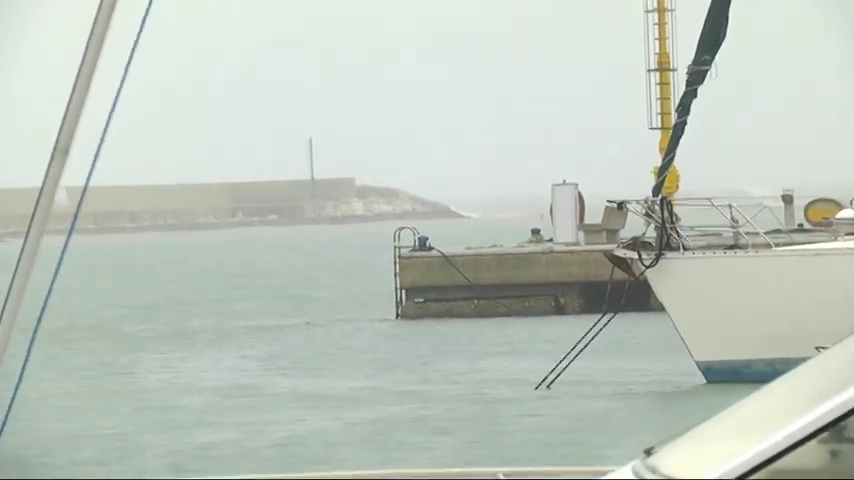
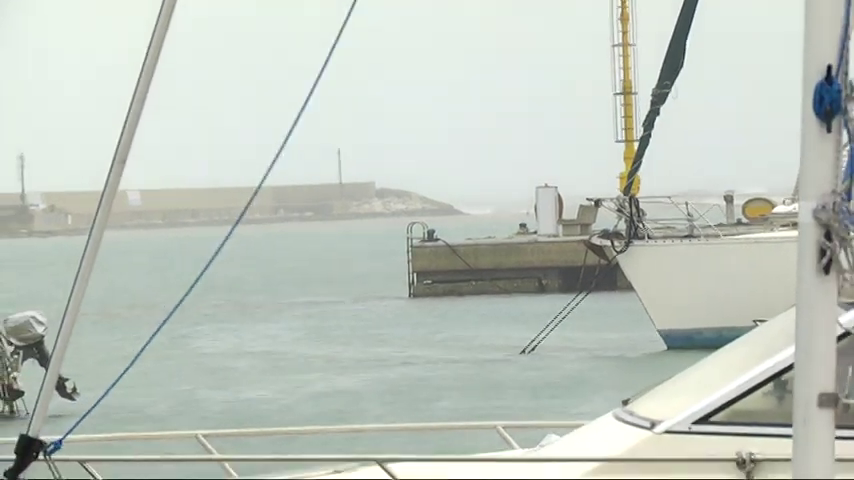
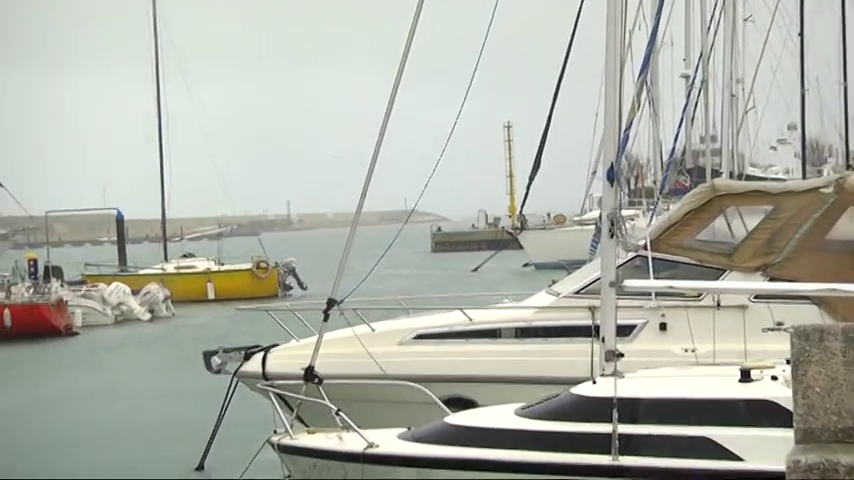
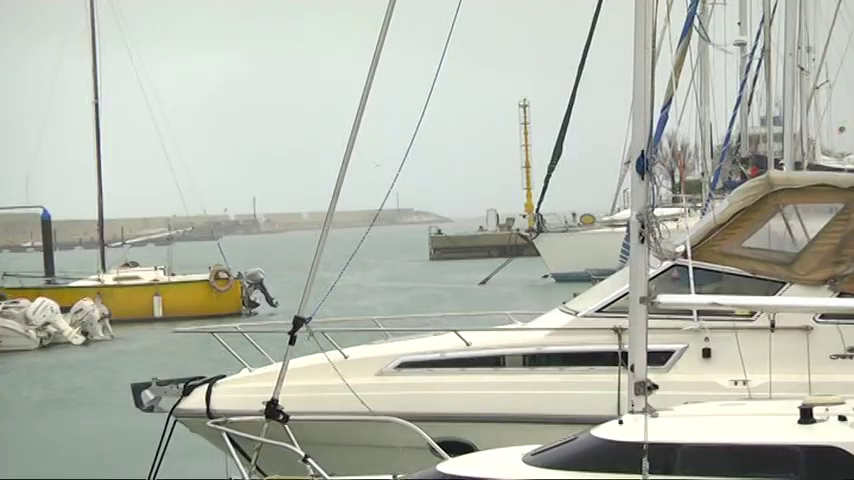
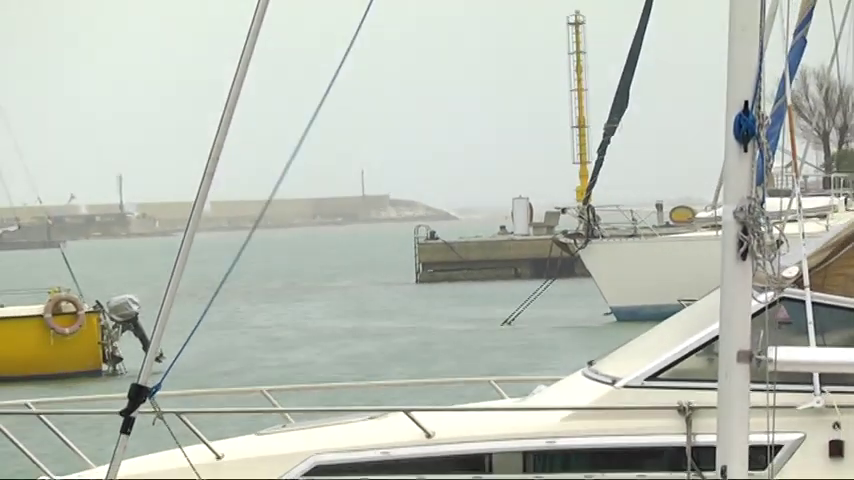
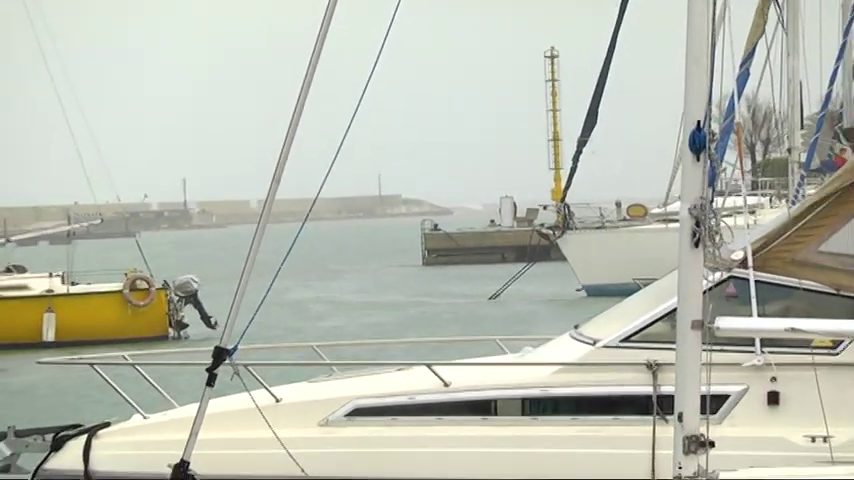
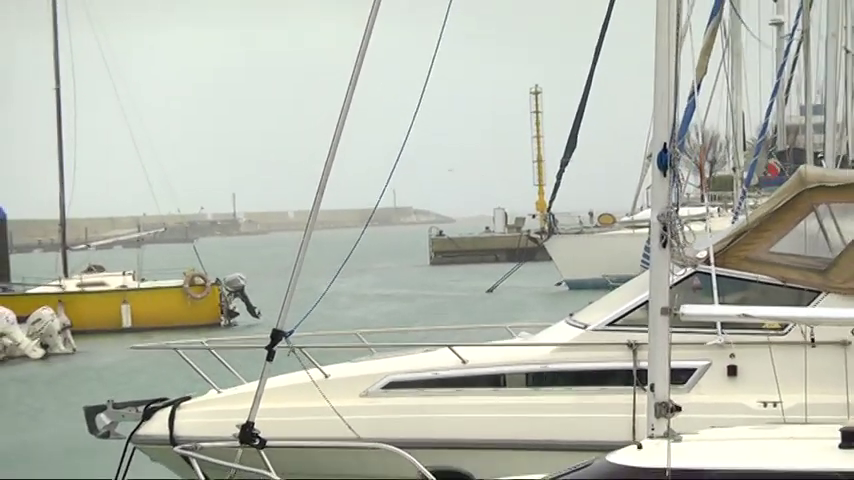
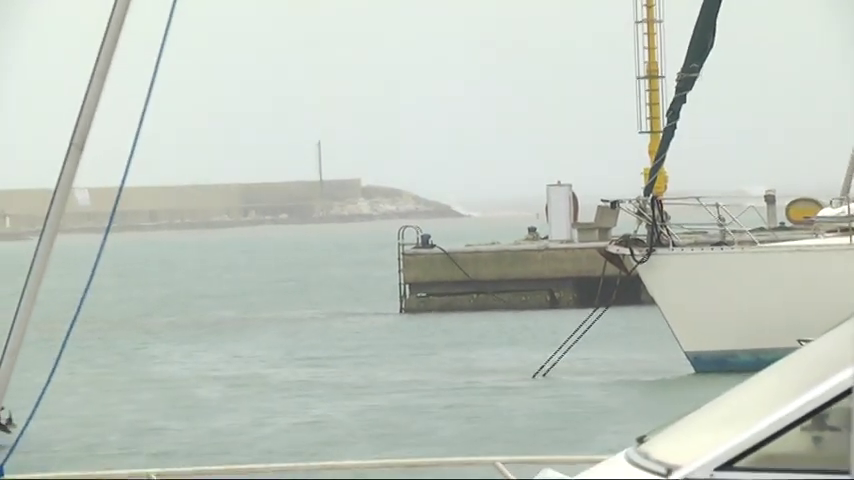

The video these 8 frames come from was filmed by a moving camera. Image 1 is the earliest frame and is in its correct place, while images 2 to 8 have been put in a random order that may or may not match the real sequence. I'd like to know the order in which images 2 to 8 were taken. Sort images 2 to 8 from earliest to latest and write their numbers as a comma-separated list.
8, 2, 5, 6, 7, 4, 3
